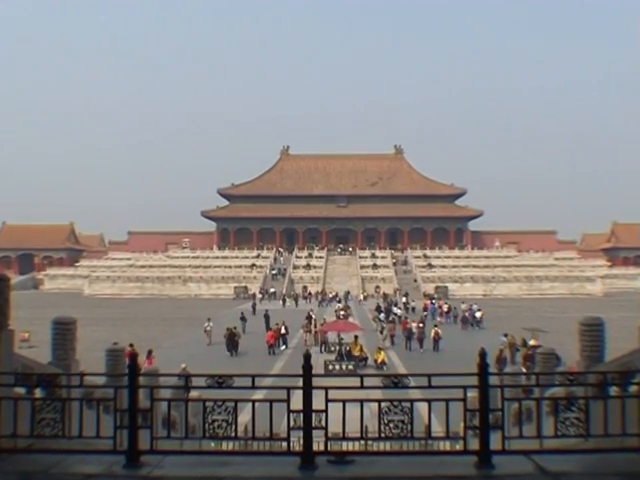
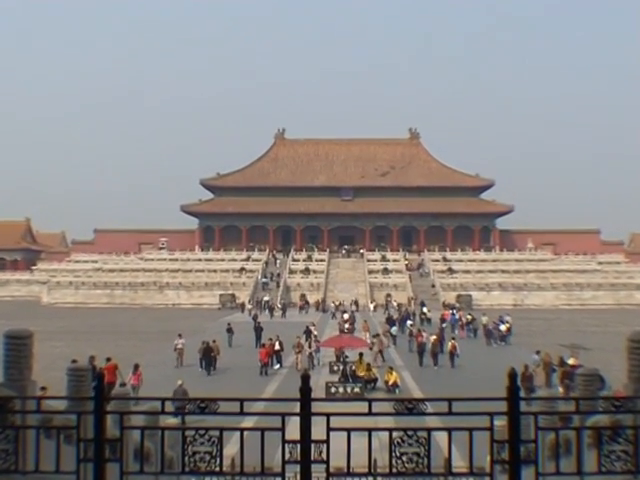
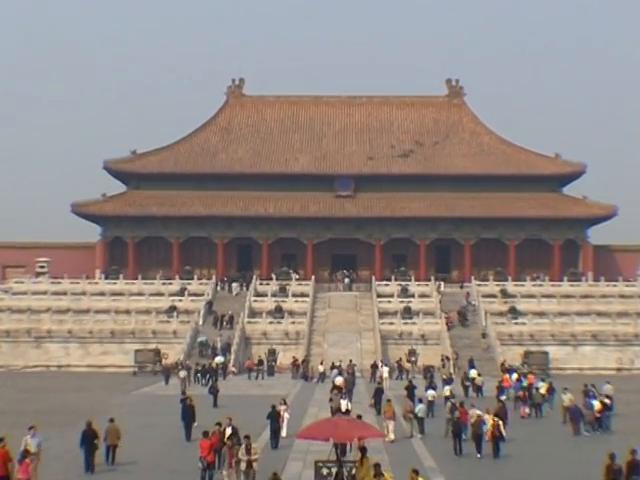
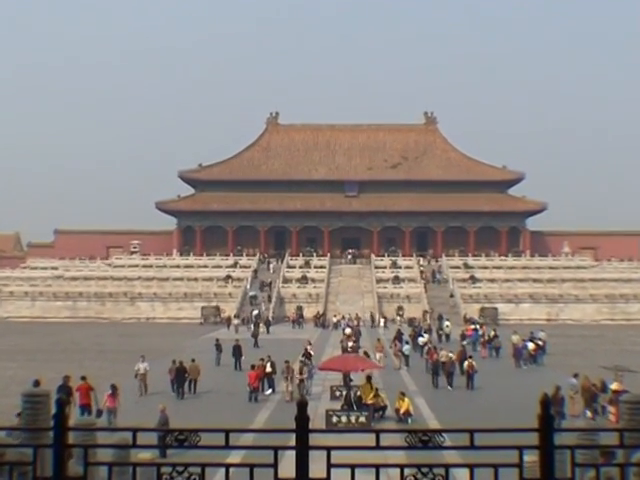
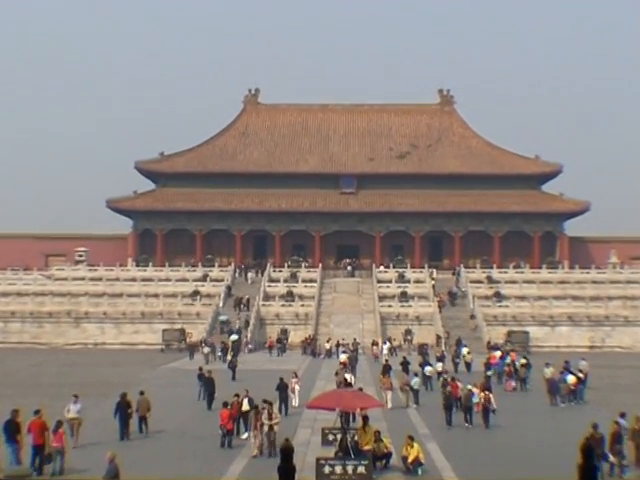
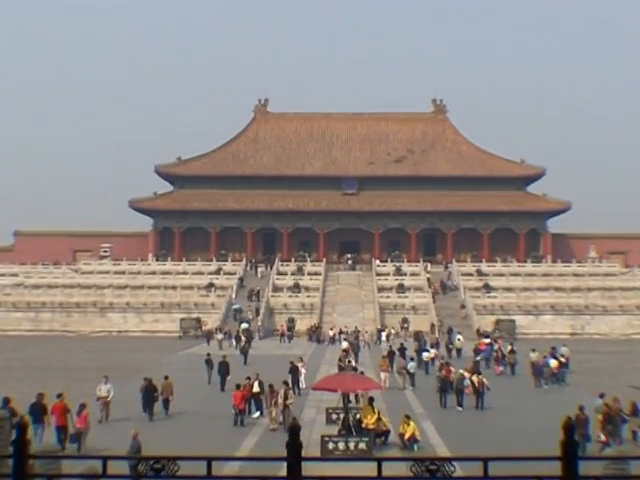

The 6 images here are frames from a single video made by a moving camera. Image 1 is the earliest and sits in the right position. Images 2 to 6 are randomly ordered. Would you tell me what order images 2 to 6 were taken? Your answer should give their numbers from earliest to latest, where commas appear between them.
2, 4, 6, 5, 3
